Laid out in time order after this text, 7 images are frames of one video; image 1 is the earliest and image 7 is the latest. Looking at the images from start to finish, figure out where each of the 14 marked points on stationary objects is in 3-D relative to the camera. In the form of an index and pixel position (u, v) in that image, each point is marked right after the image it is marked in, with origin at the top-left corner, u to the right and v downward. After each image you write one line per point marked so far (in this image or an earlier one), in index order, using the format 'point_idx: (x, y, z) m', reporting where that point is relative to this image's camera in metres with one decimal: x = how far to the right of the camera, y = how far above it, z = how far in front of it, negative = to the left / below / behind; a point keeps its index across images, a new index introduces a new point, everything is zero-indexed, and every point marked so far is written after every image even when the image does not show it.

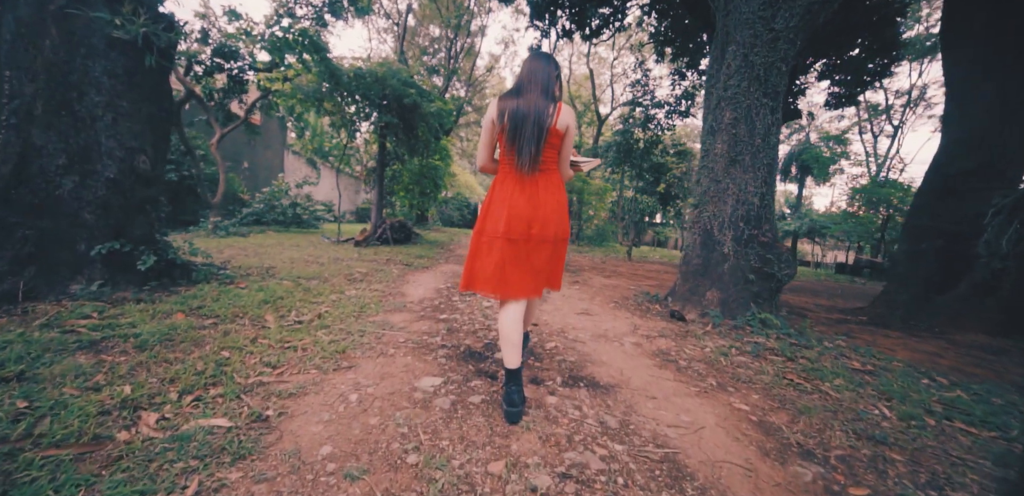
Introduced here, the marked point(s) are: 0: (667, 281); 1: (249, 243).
0: (+2.7, -0.6, +7.5) m
1: (-5.1, +0.1, +8.1) m
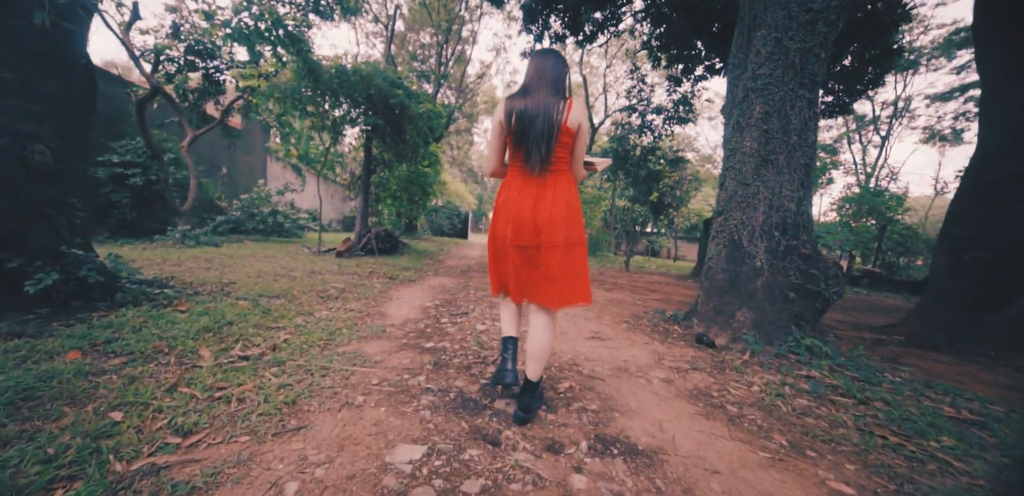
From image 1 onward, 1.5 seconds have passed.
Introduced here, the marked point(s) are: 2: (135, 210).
0: (+2.6, -0.8, +7.0) m
1: (-5.2, -0.1, +7.4) m
2: (-7.7, +0.8, +8.7) m
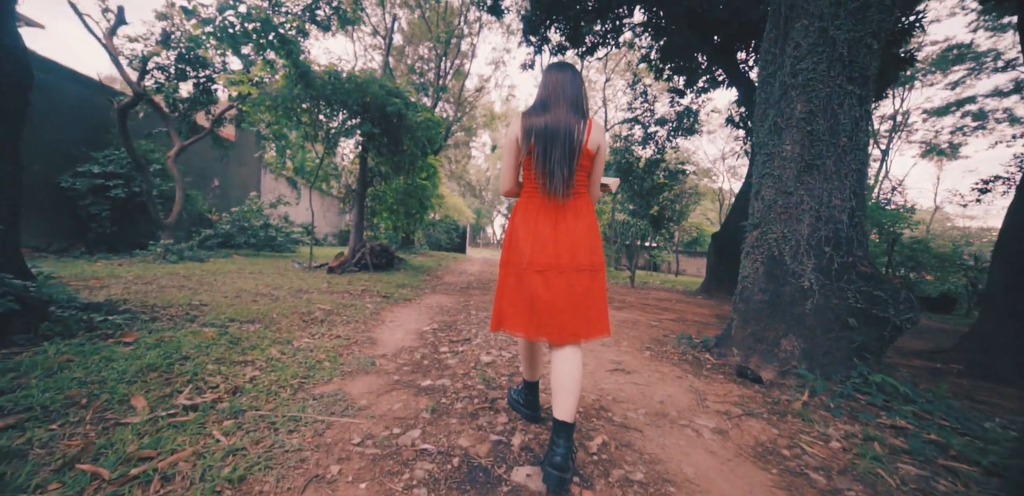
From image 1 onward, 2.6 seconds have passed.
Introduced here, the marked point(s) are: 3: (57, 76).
0: (+2.7, -1.1, +6.6) m
1: (-5.1, -0.4, +6.9) m
2: (-7.7, +0.5, +8.2) m
3: (-8.3, +3.2, +7.8) m
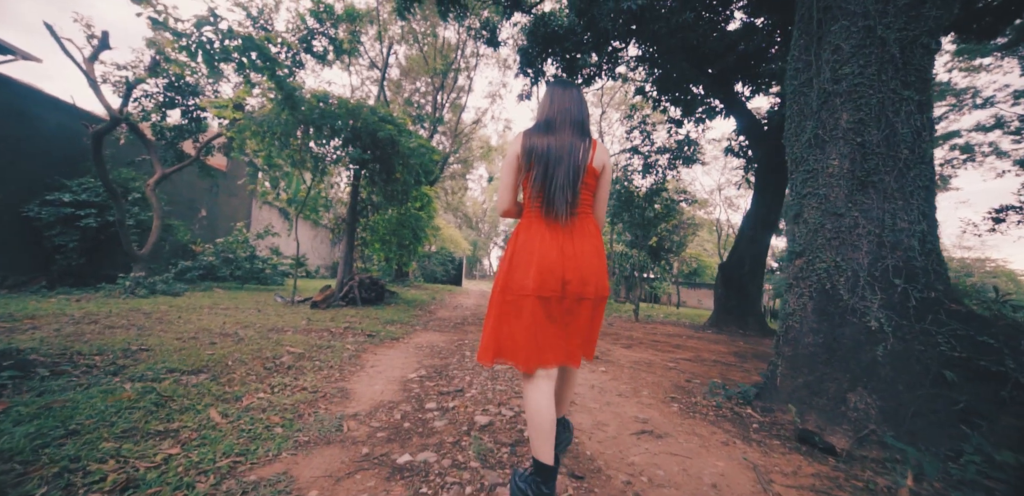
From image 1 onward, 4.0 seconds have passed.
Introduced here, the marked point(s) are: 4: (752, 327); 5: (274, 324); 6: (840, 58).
0: (+2.7, -1.5, +6.0) m
1: (-5.1, -0.9, +6.3) m
2: (-7.7, -0.1, +7.6) m
3: (-8.4, +2.6, +7.4) m
4: (+5.4, -1.8, +9.6) m
5: (-3.0, -1.0, +5.4) m
6: (+2.1, +1.2, +2.7) m
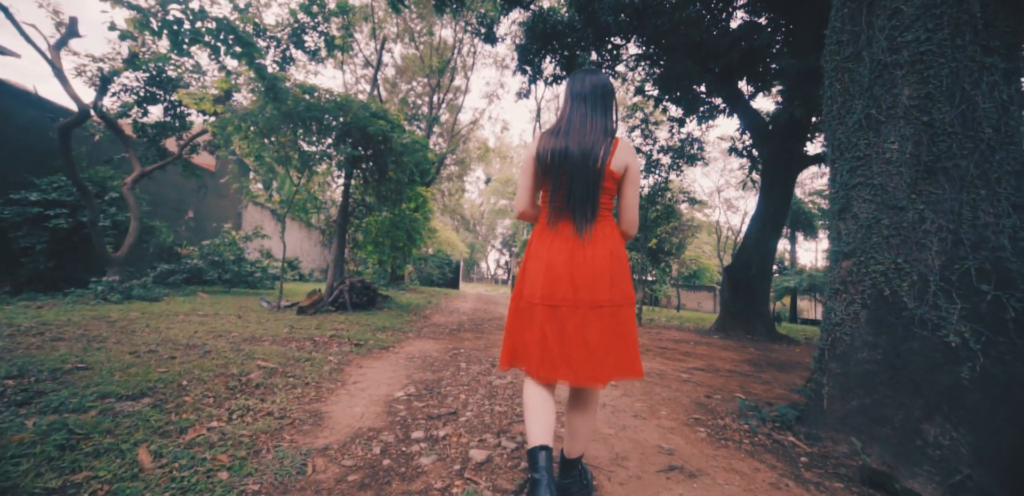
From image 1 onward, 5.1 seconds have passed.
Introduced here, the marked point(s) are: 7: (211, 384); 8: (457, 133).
0: (+2.7, -1.5, +5.5) m
1: (-5.1, -0.9, +5.8) m
2: (-7.7, -0.2, +7.2) m
3: (-8.4, +2.5, +7.0) m
4: (+5.4, -1.8, +9.2) m
5: (-3.0, -1.0, +5.0) m
6: (+2.1, +1.2, +2.3) m
7: (-2.0, -0.9, +2.8) m
8: (-2.2, +4.8, +17.6) m
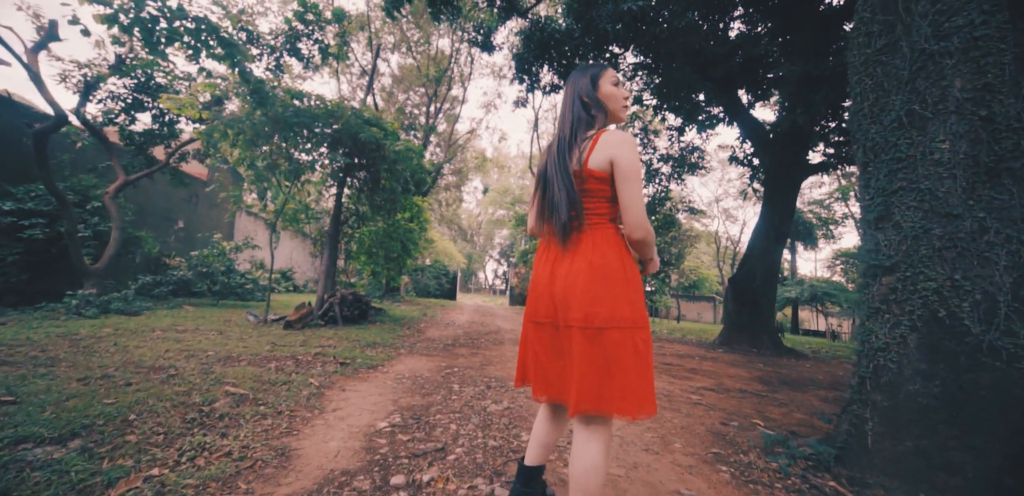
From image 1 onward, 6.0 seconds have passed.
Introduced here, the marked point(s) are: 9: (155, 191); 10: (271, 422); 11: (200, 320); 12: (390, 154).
0: (+2.6, -1.7, +5.2) m
1: (-5.2, -1.1, +5.5) m
2: (-7.8, -0.4, +6.8) m
3: (-8.4, +2.3, +6.7) m
4: (+5.3, -2.1, +8.9) m
5: (-3.1, -1.1, +4.6) m
6: (+2.1, +1.2, +2.0) m
7: (-2.0, -1.0, +2.5) m
8: (-2.3, +4.4, +17.4) m
9: (-9.3, +1.5, +11.0) m
10: (-1.6, -1.1, +2.8) m
11: (-5.4, -1.3, +7.3) m
12: (-2.2, +1.7, +7.7) m
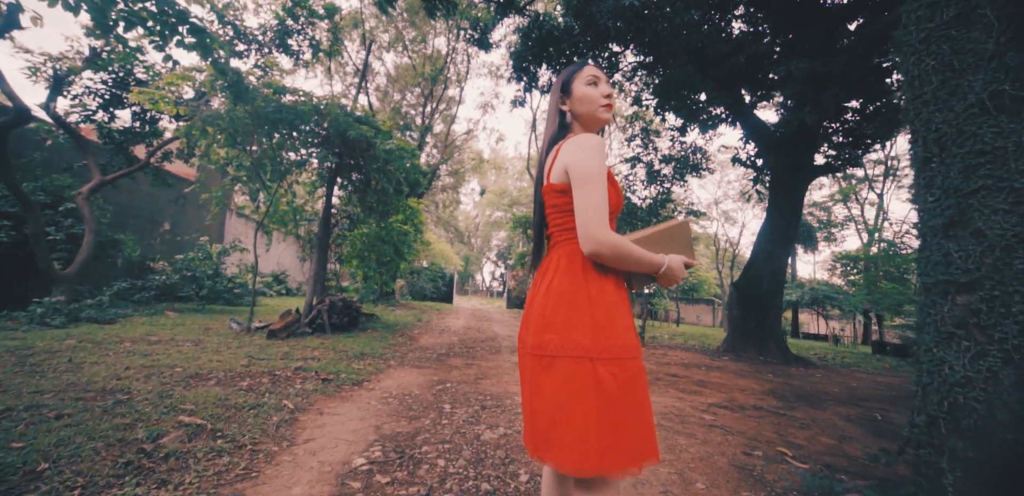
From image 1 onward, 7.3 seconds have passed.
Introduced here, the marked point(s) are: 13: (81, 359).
0: (+2.6, -1.7, +4.8) m
1: (-5.2, -1.1, +5.0) m
2: (-7.8, -0.4, +6.4) m
3: (-8.5, +2.3, +6.2) m
4: (+5.2, -2.1, +8.5) m
5: (-3.1, -1.2, +4.2) m
6: (+2.1, +1.1, +1.7) m
7: (-2.1, -1.0, +2.1) m
8: (-2.4, +4.2, +17.0) m
9: (-9.3, +1.4, +10.5) m
10: (-1.6, -1.2, +2.4) m
11: (-5.4, -1.3, +6.8) m
12: (-2.3, +1.6, +7.3) m
13: (-4.2, -1.1, +4.1) m
